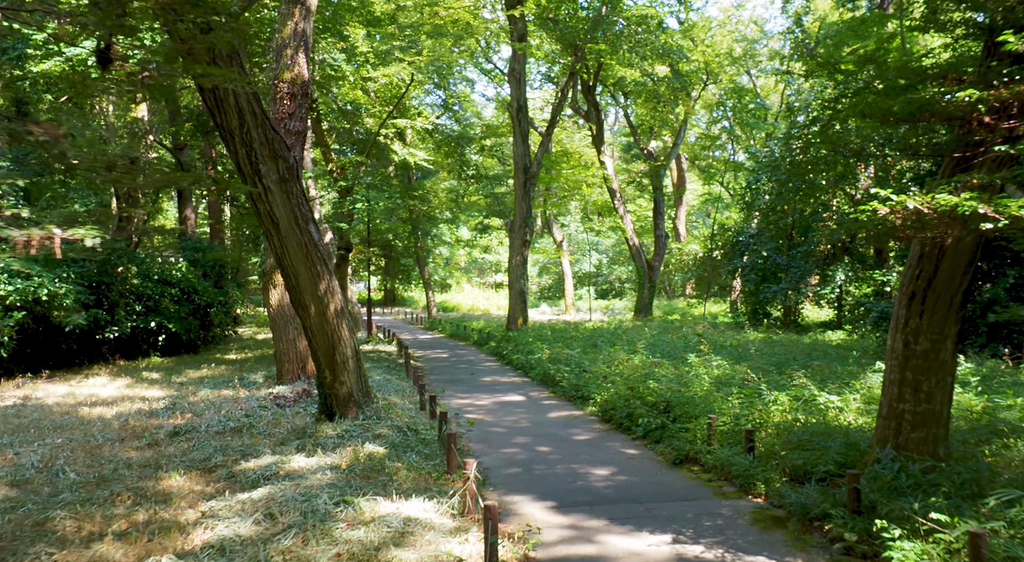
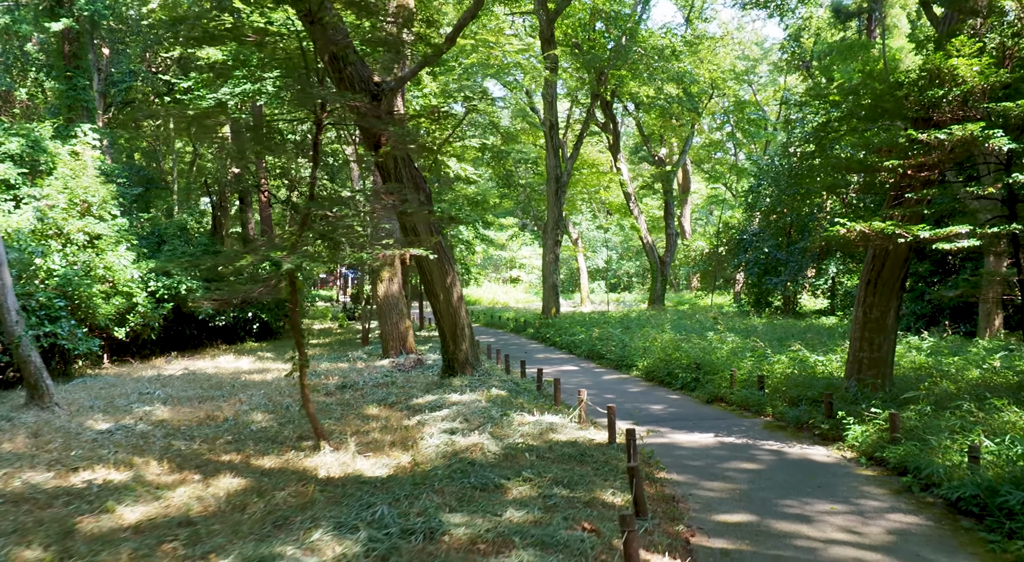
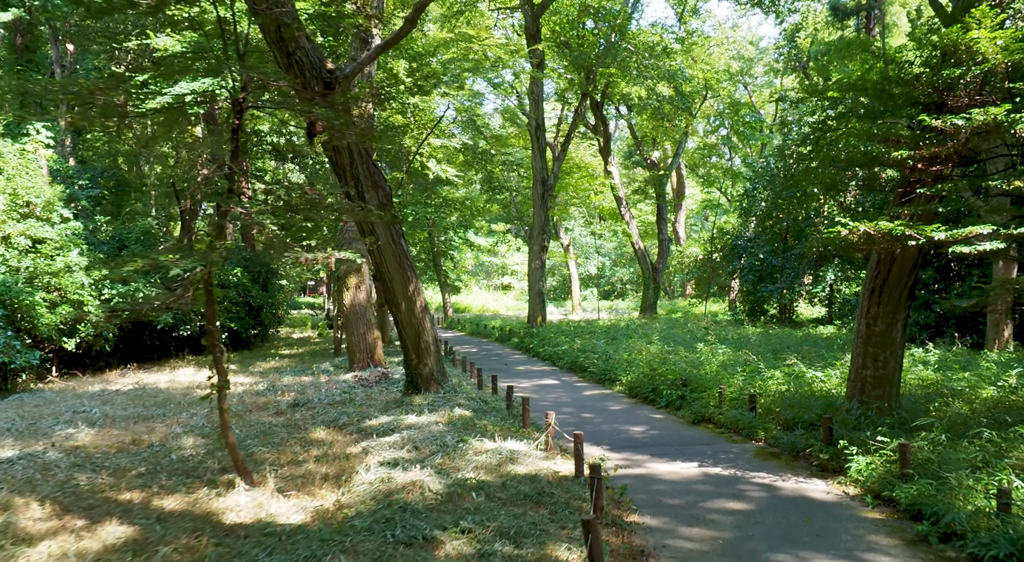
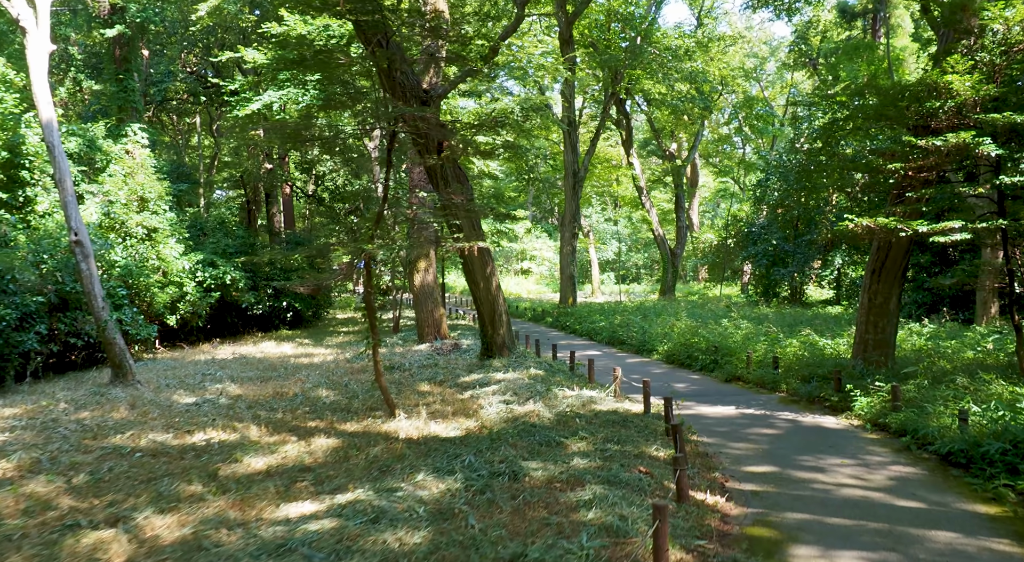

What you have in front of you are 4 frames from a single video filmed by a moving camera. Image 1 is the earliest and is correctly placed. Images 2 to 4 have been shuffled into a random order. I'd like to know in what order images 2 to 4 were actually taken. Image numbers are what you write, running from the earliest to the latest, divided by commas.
3, 2, 4
